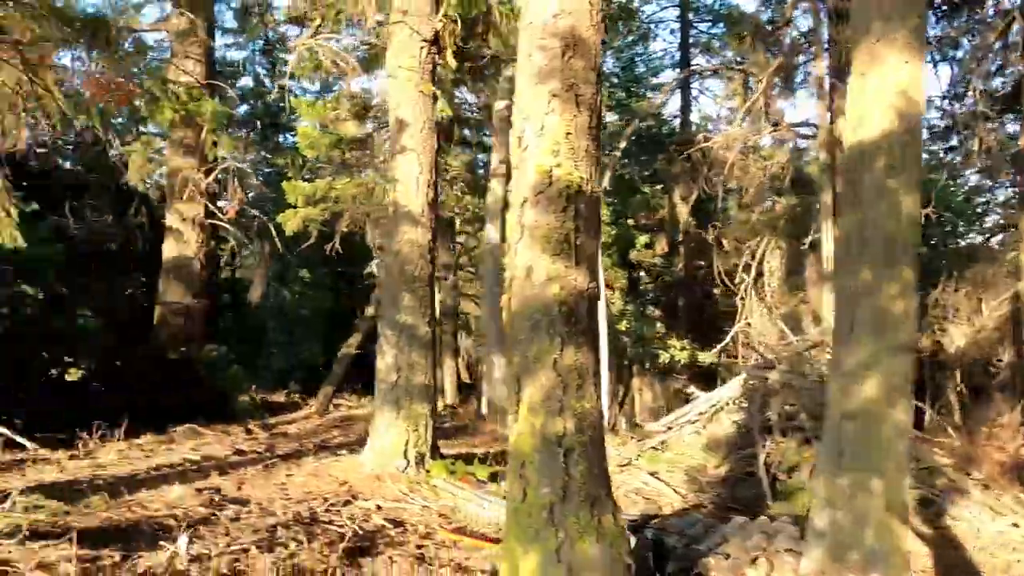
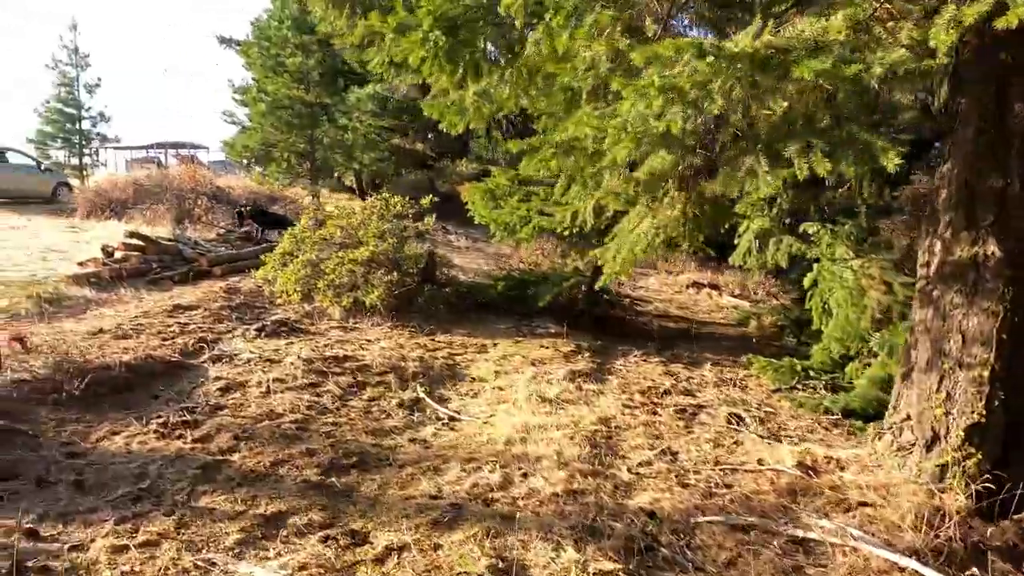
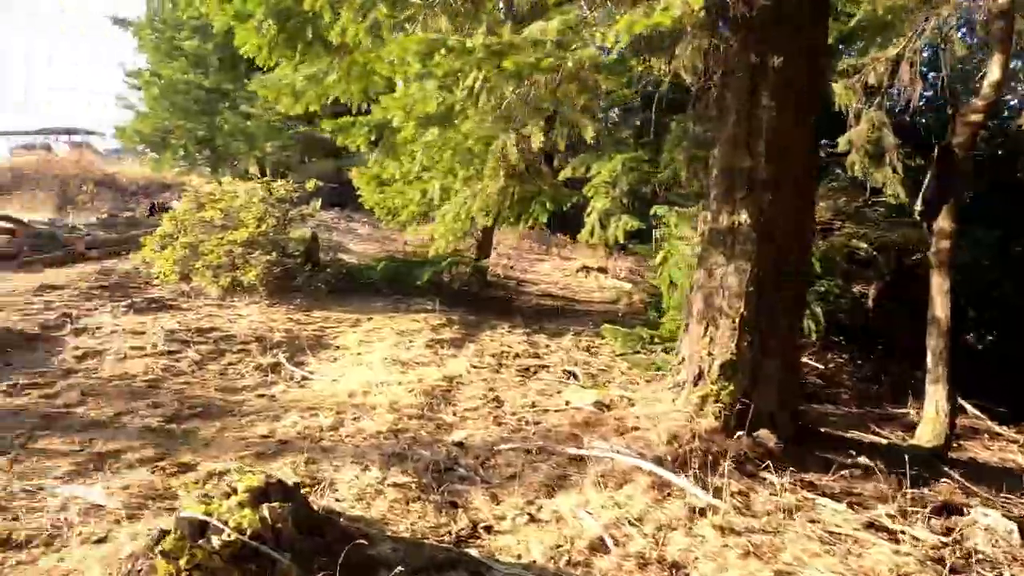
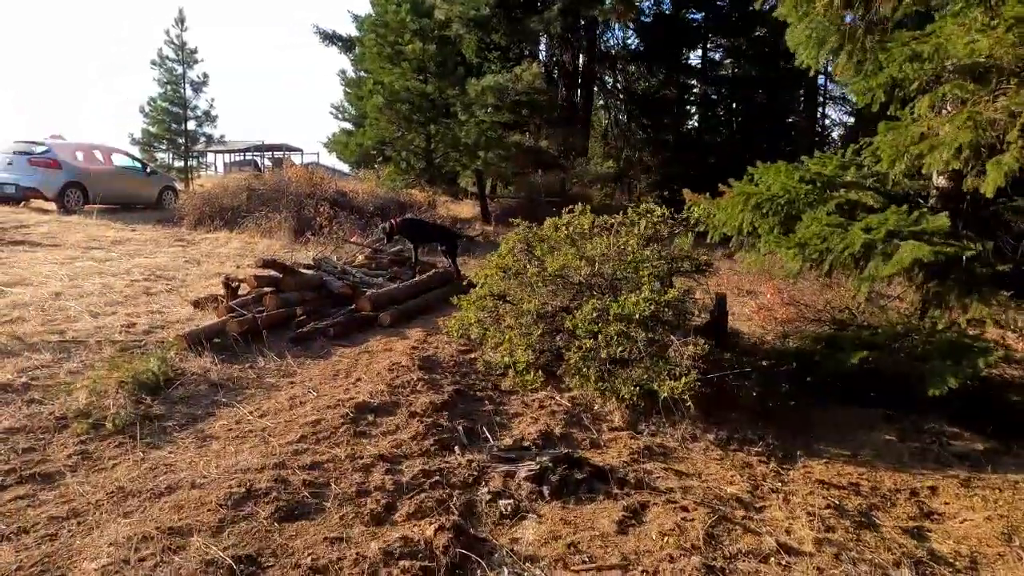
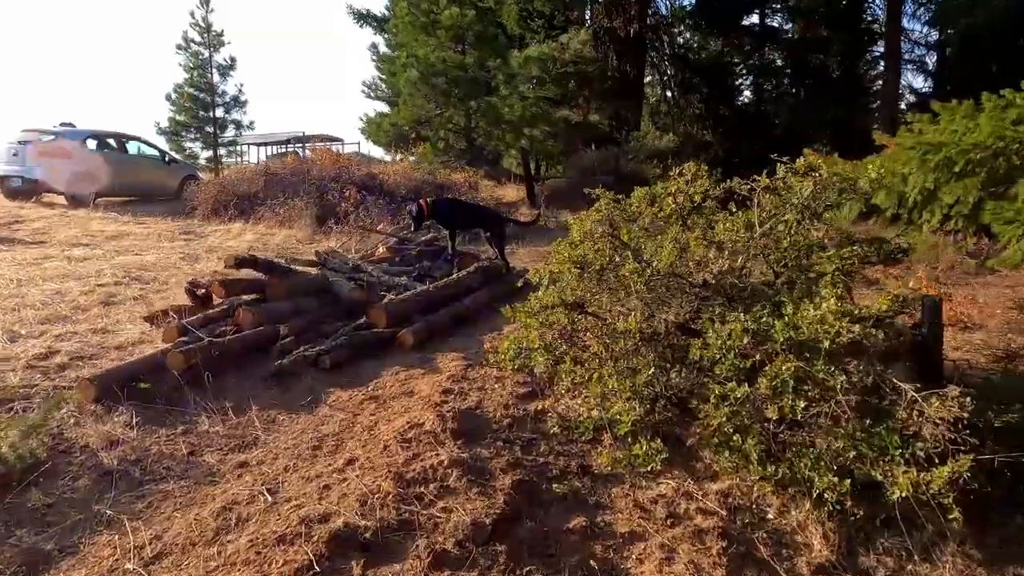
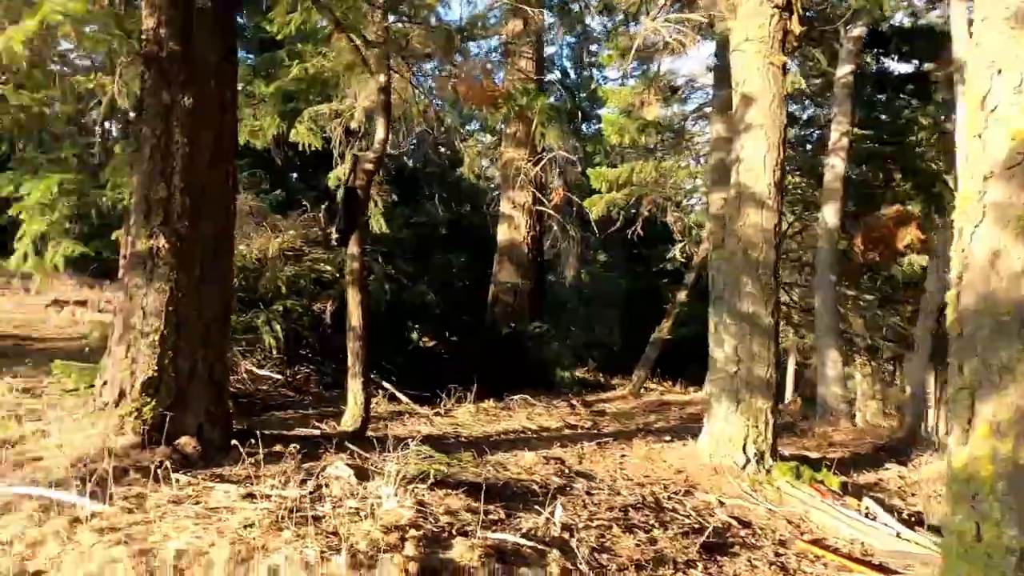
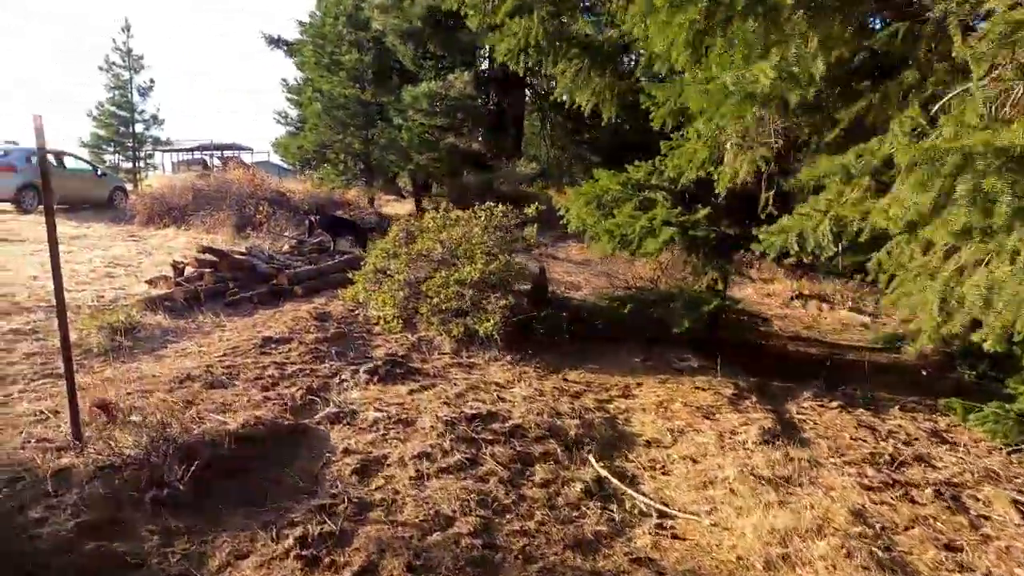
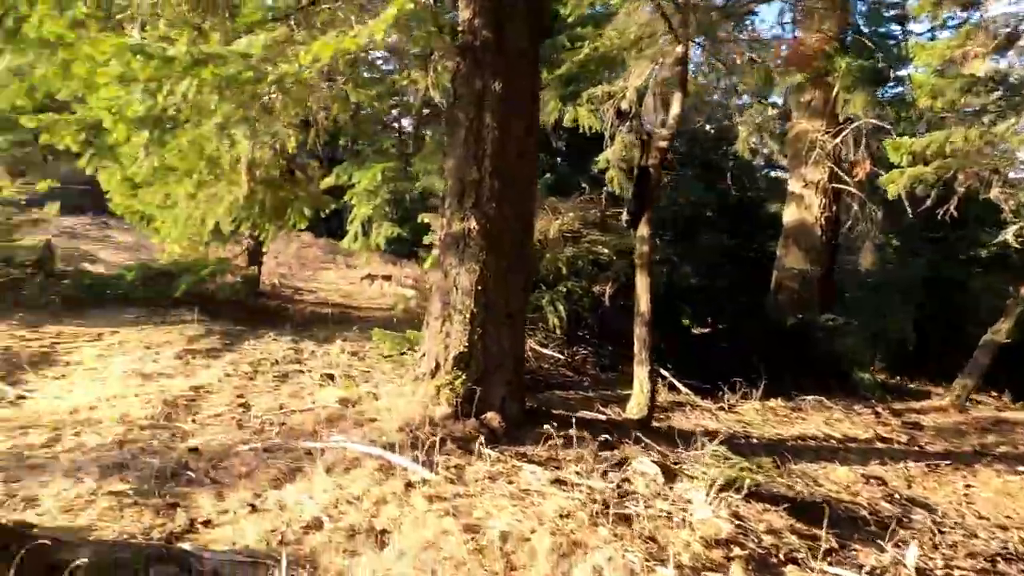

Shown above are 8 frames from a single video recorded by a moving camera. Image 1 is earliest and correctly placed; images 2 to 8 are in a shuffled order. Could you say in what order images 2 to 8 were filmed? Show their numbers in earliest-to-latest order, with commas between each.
6, 8, 3, 2, 7, 4, 5
